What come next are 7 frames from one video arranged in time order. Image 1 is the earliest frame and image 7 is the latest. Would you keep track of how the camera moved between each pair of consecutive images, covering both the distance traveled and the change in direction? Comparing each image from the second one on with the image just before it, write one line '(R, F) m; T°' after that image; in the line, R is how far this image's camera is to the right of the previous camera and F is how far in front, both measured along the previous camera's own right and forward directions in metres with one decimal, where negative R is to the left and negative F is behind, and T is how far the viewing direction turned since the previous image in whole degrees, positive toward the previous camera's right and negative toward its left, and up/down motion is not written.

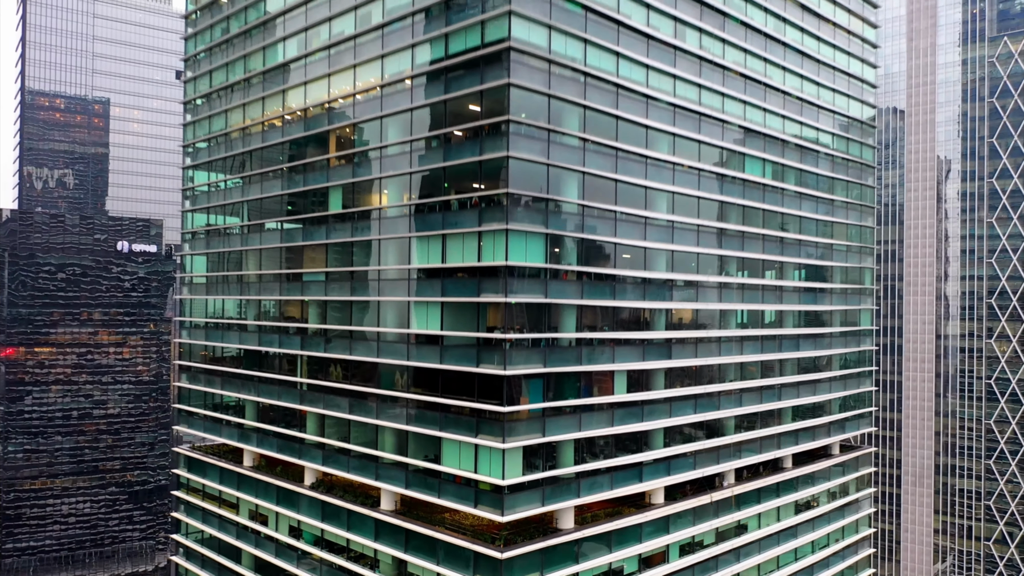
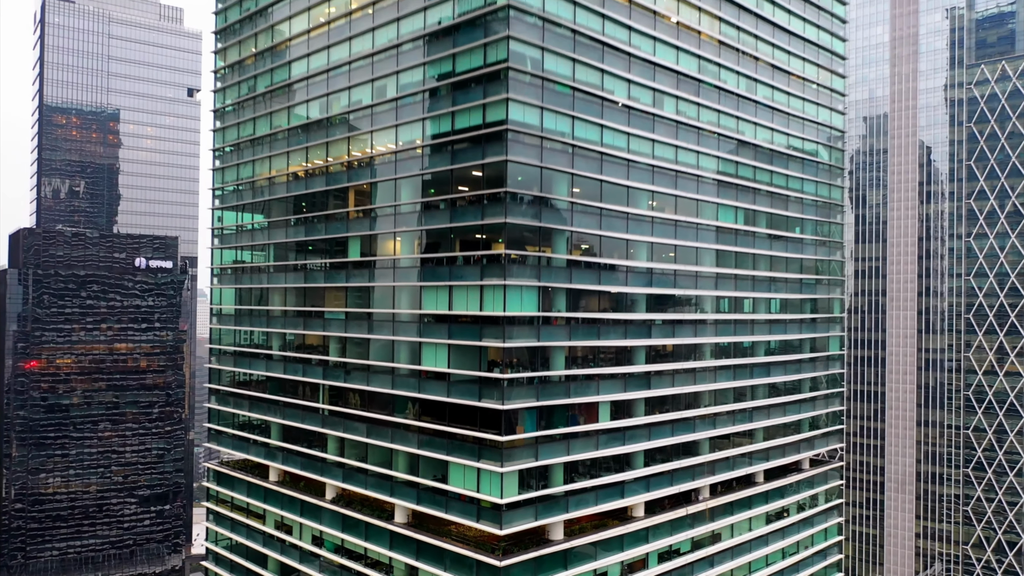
(+0.3, -6.8) m; 0°
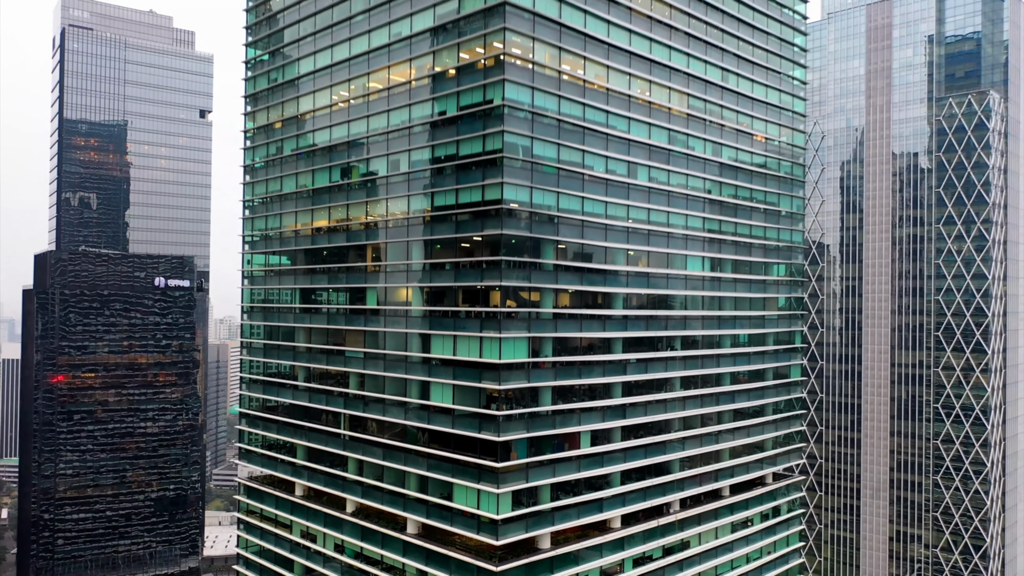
(+0.4, -9.5) m; 0°
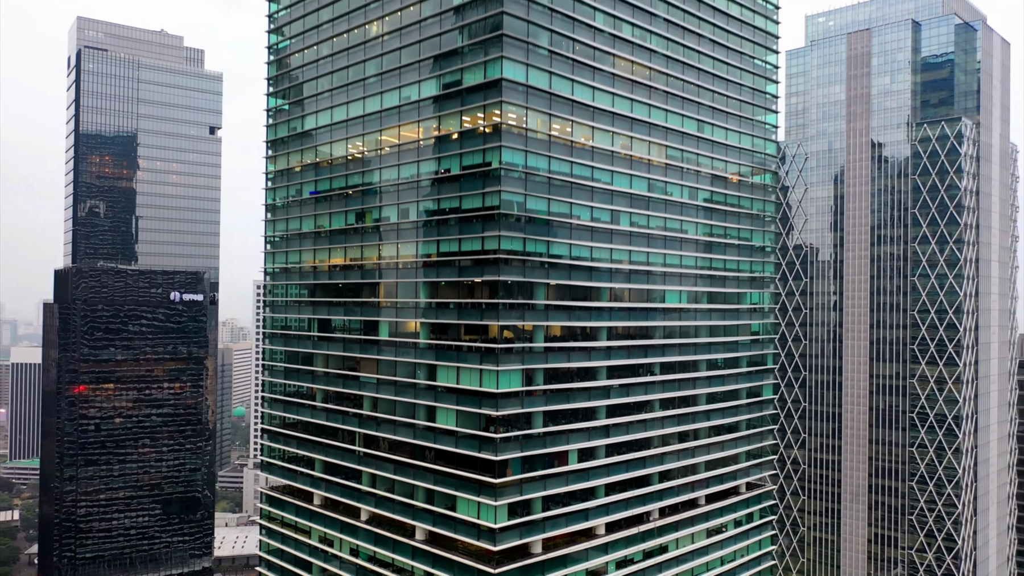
(+0.3, -8.5) m; 0°
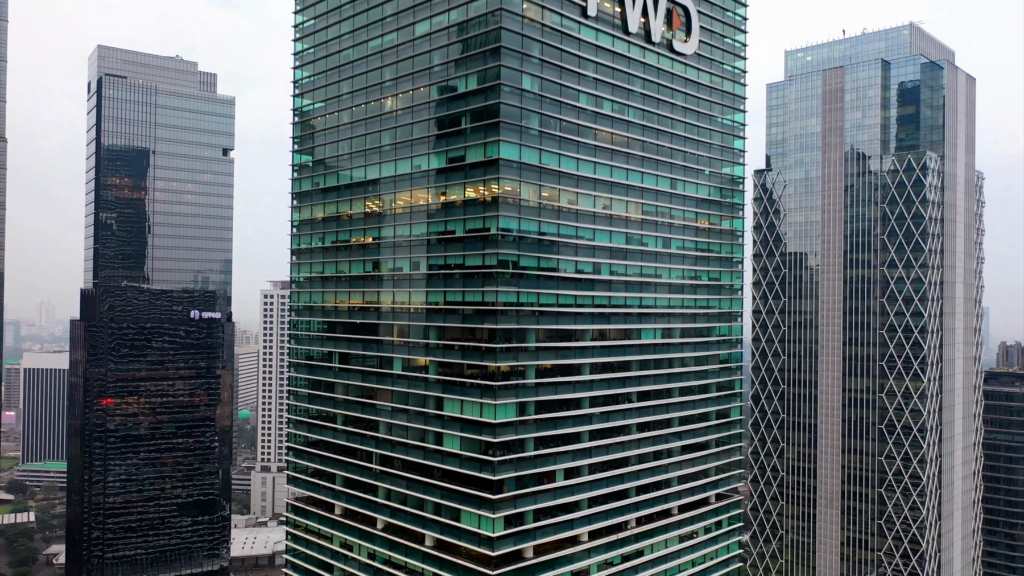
(+0.4, -12.2) m; 0°
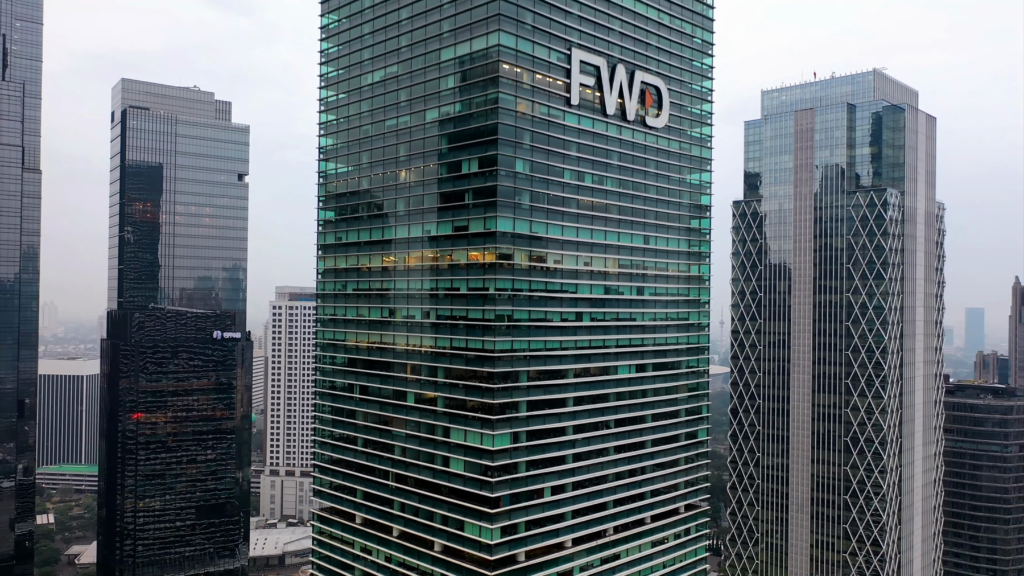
(+0.6, -16.0) m; 0°
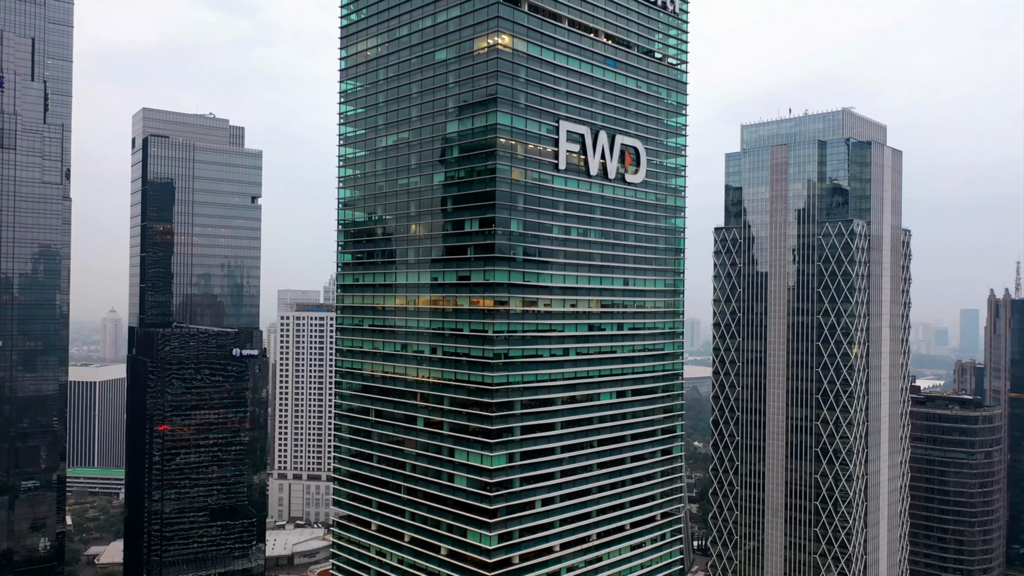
(+0.6, -16.1) m; 0°
